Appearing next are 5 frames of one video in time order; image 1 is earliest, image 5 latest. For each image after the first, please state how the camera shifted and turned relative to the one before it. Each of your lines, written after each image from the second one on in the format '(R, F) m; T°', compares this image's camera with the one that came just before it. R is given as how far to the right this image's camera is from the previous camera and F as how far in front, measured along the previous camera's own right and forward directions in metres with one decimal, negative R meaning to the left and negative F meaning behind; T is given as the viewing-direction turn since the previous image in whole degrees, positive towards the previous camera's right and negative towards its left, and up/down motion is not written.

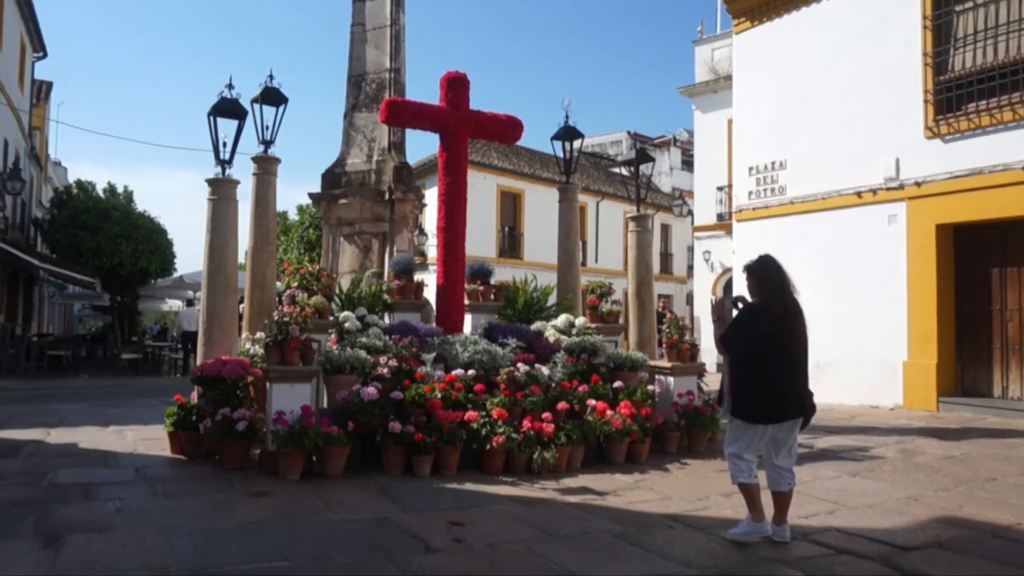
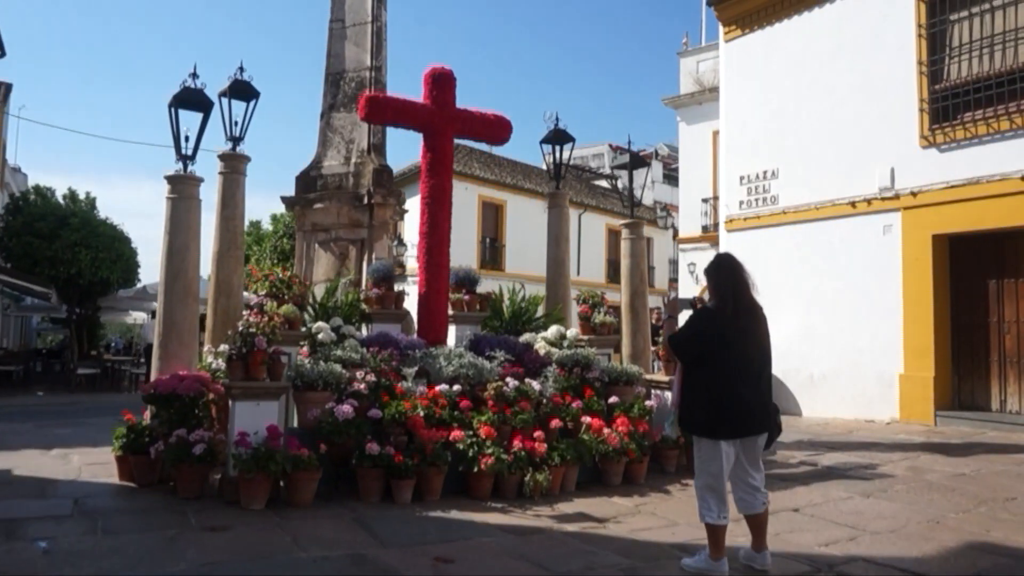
(-0.1, +0.5) m; +2°
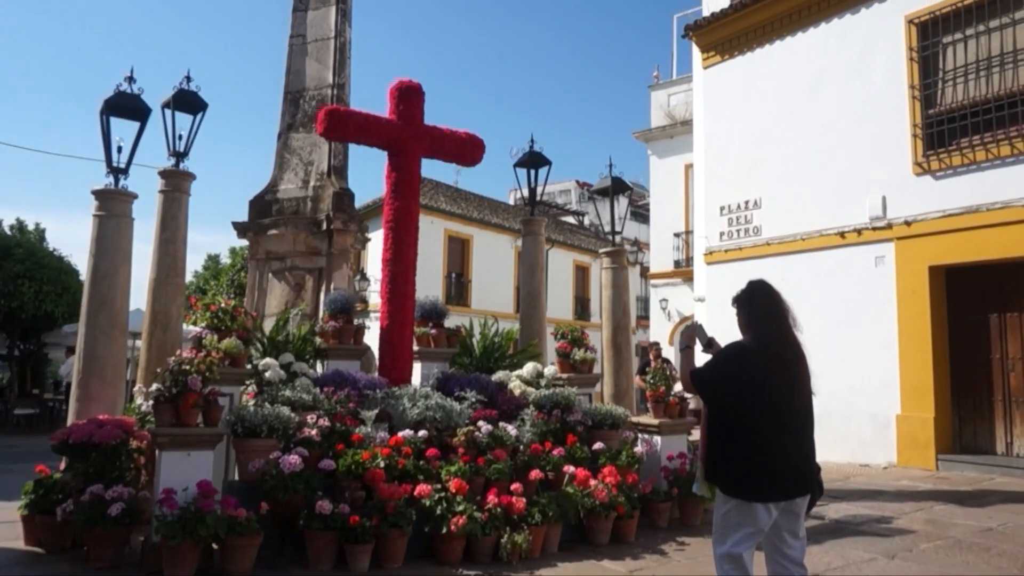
(-0.1, +0.7) m; +3°
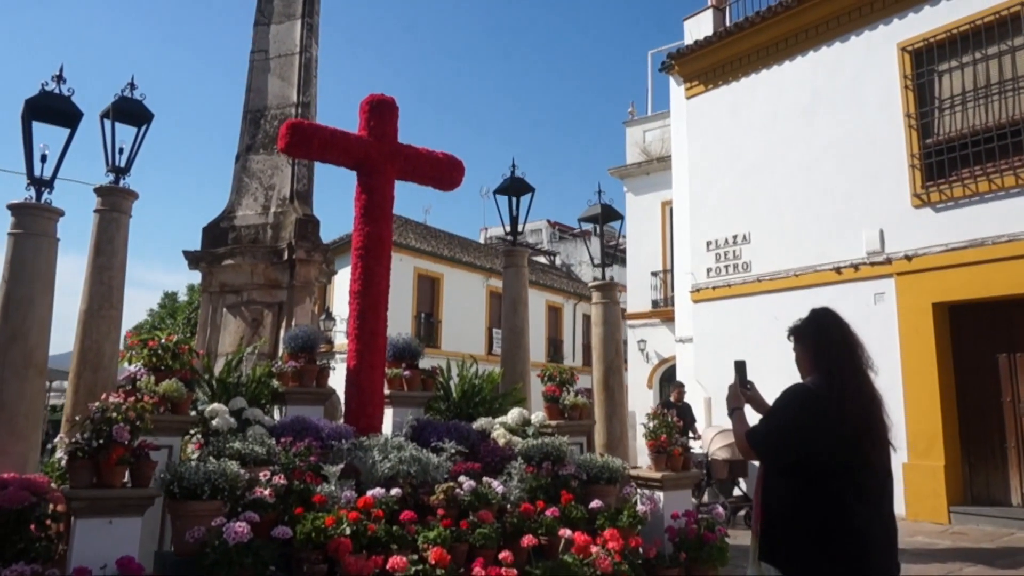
(-0.1, +0.7) m; +3°
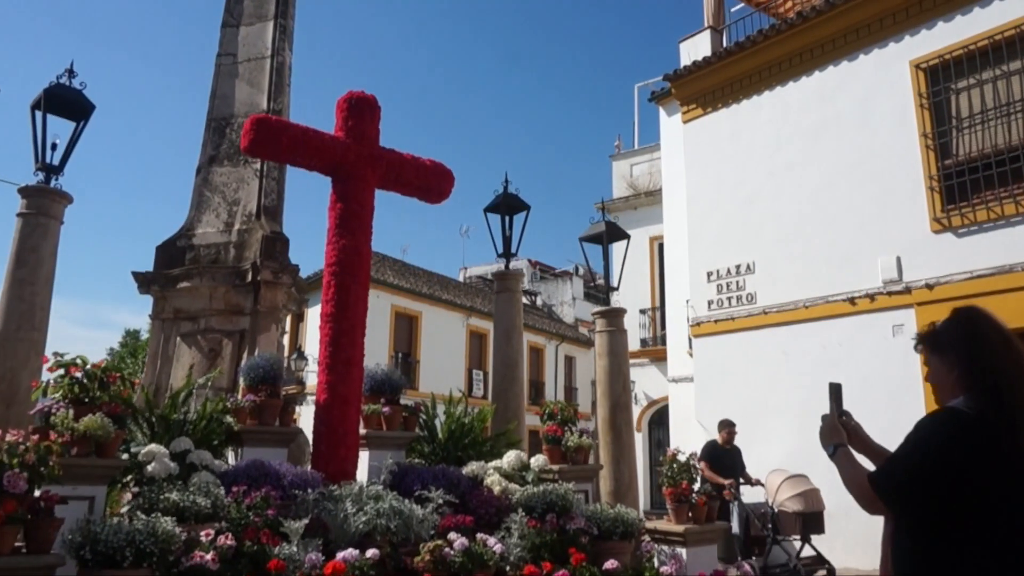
(-0.1, +0.8) m; +2°
